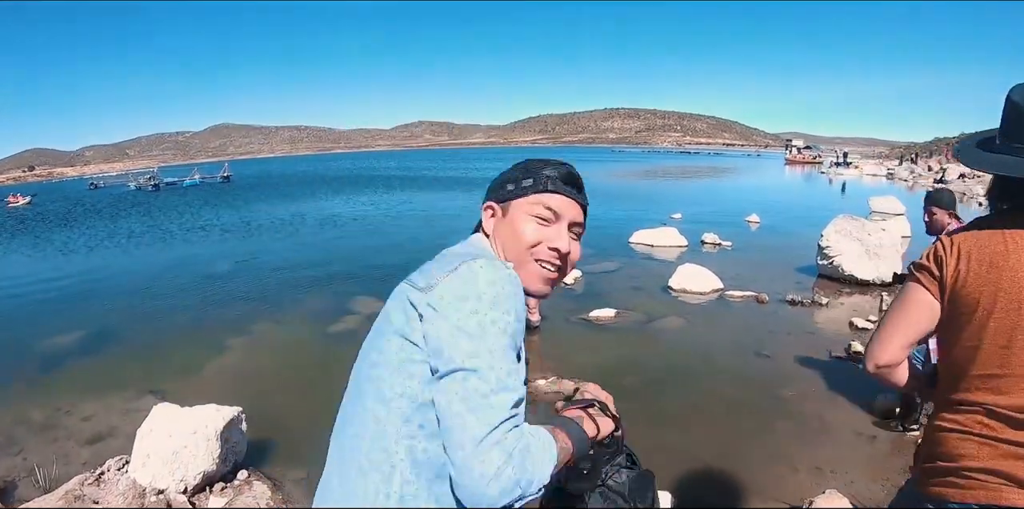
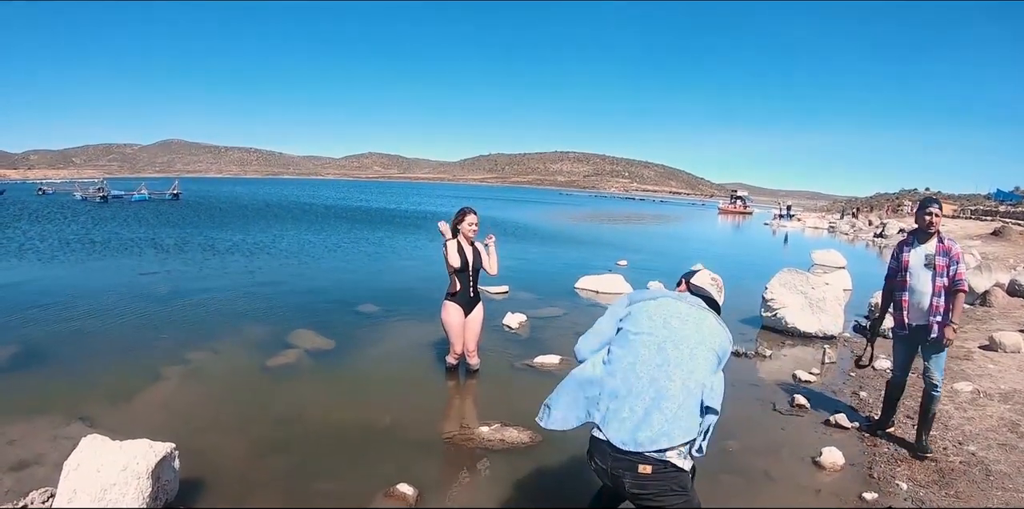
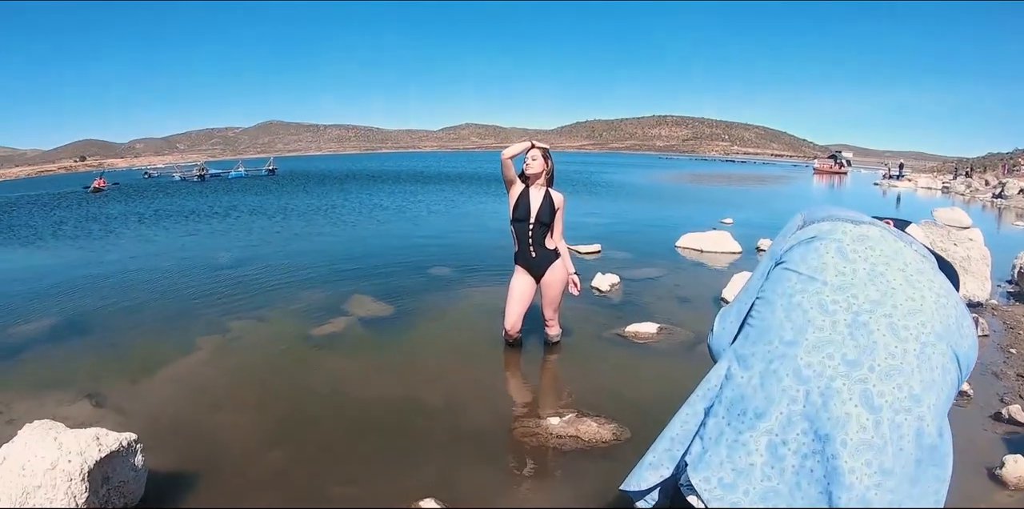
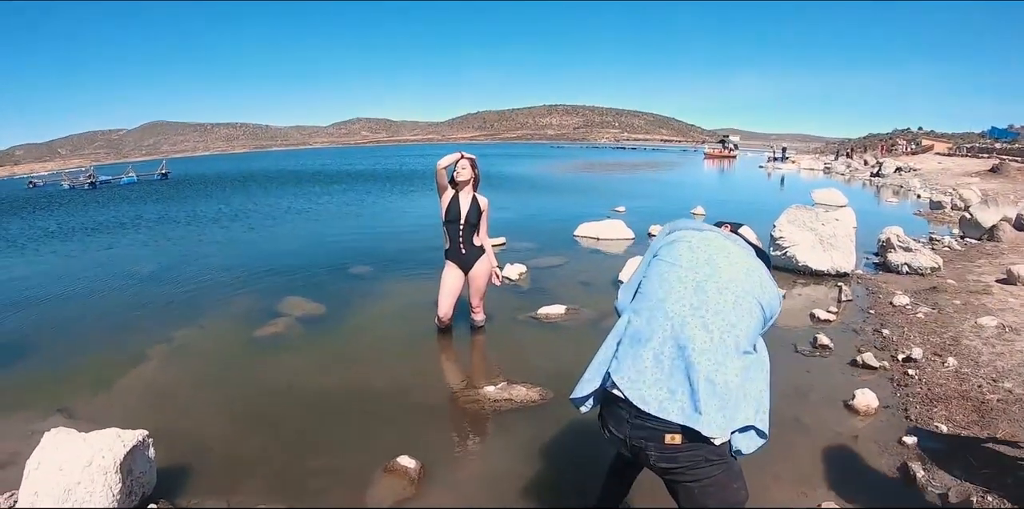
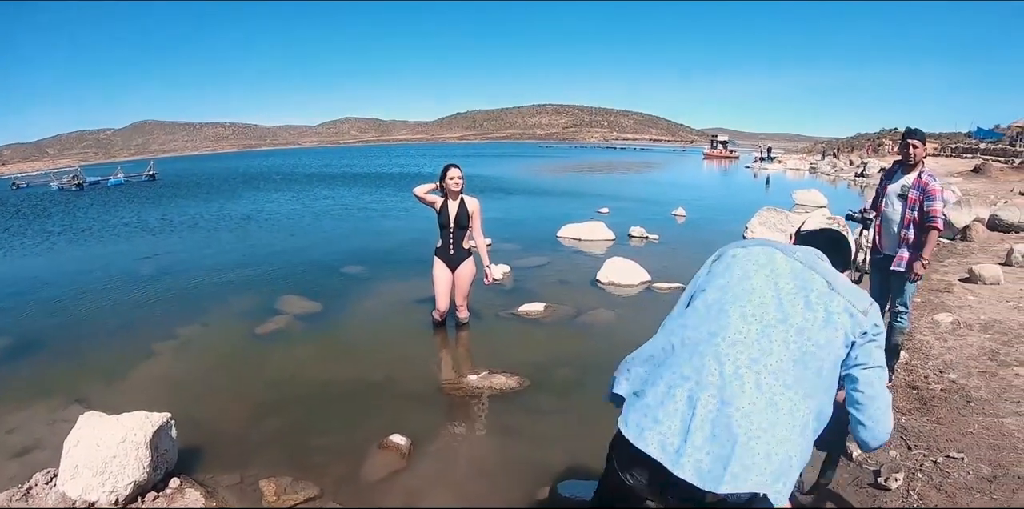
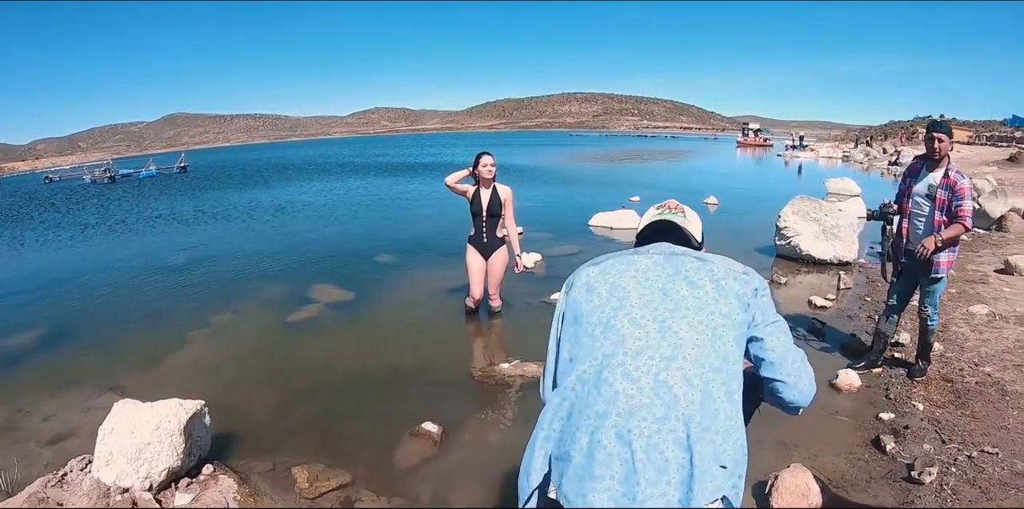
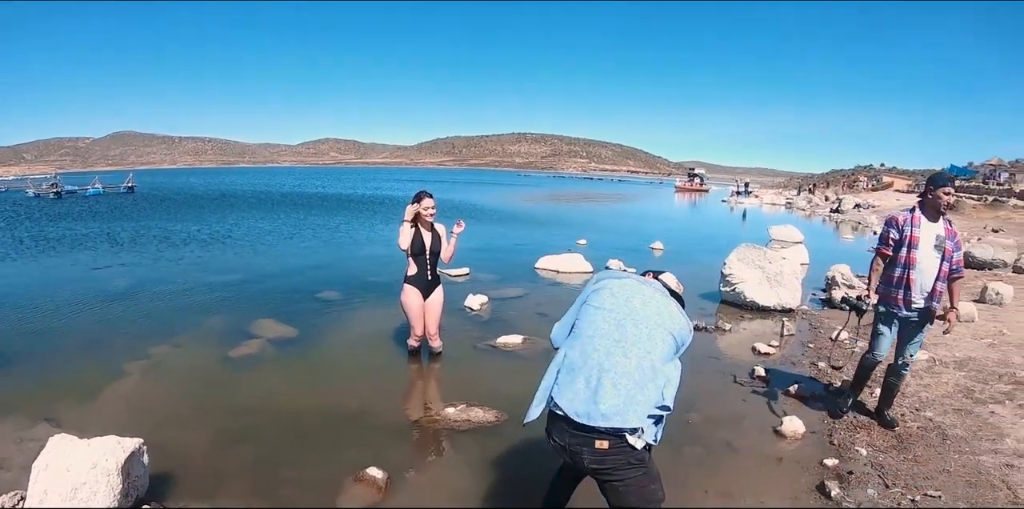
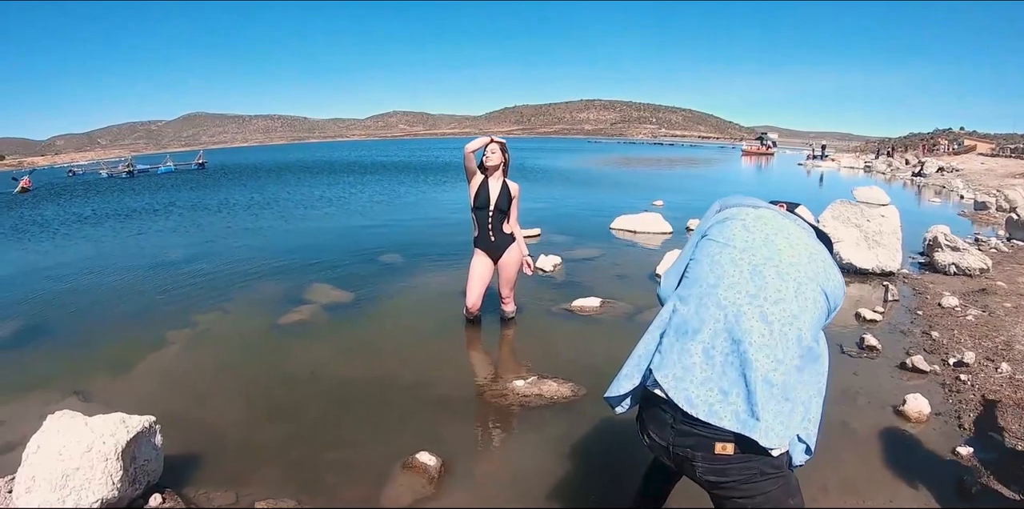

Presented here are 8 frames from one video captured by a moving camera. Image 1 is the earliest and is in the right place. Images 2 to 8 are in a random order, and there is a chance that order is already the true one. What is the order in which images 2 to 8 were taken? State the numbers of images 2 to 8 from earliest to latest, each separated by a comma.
6, 5, 2, 7, 4, 8, 3
